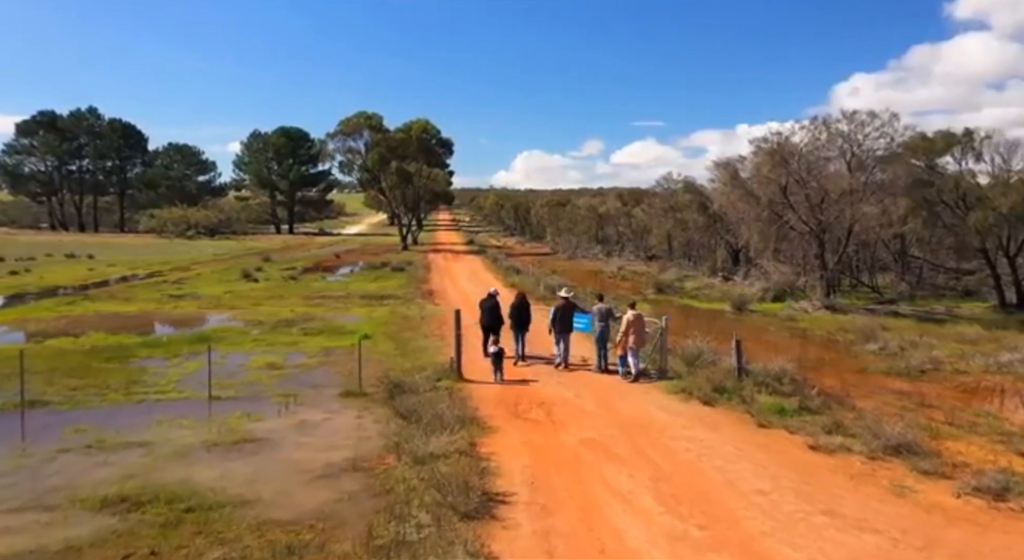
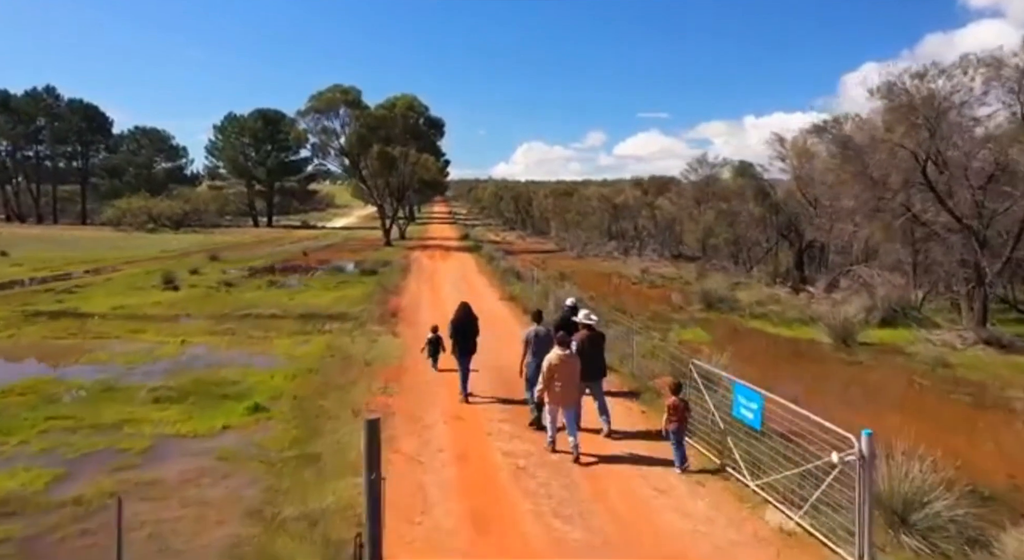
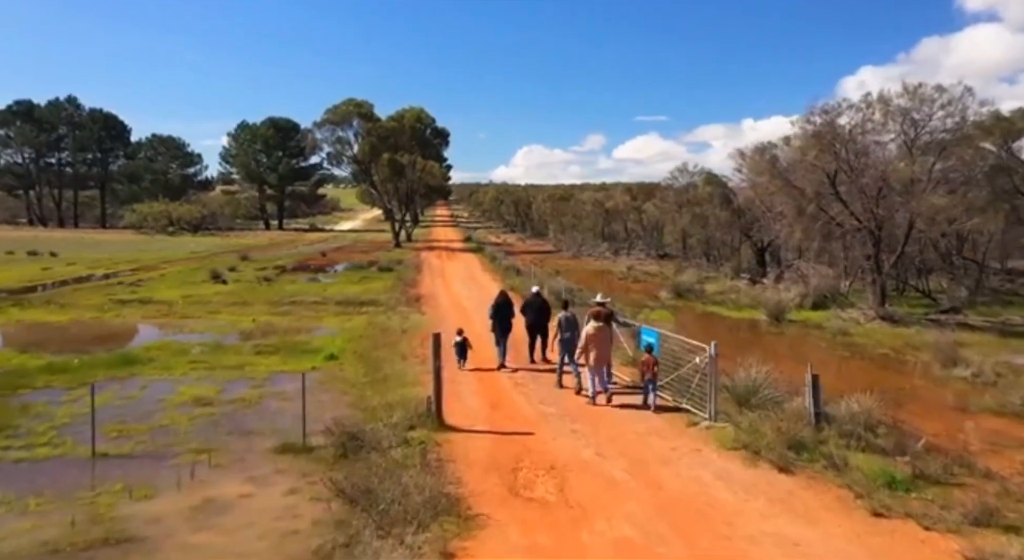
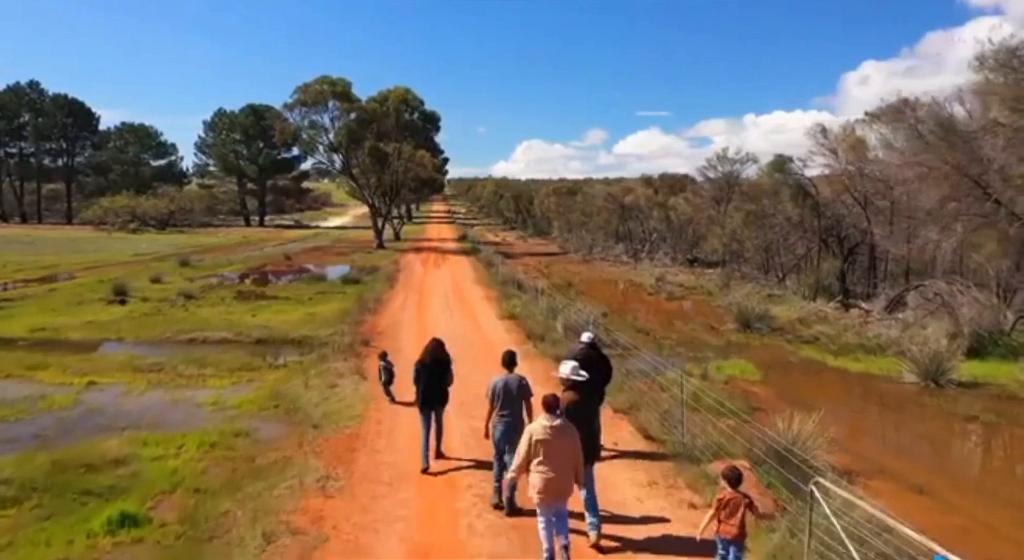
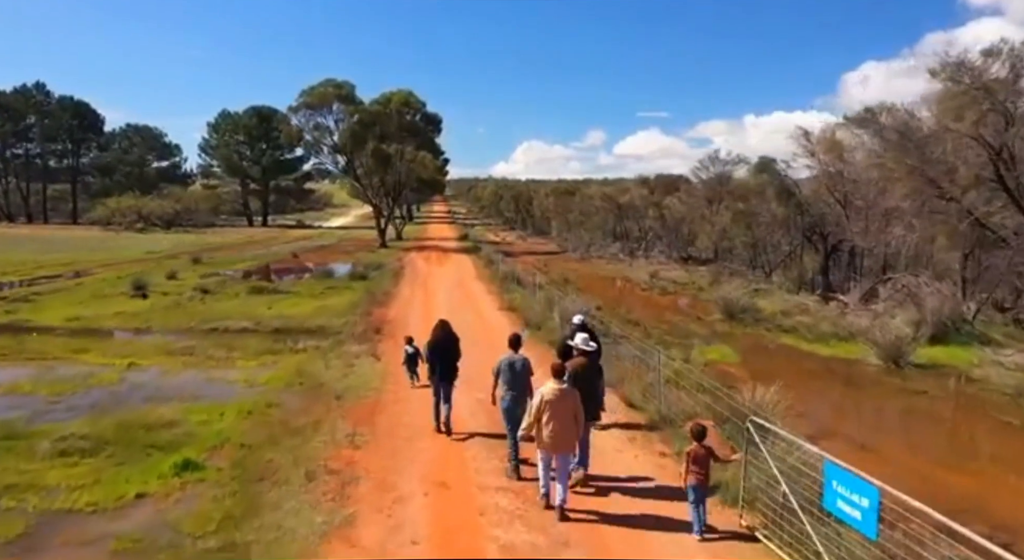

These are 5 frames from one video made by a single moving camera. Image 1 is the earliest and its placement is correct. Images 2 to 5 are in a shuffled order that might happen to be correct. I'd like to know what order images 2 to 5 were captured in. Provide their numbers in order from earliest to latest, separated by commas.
3, 2, 5, 4
